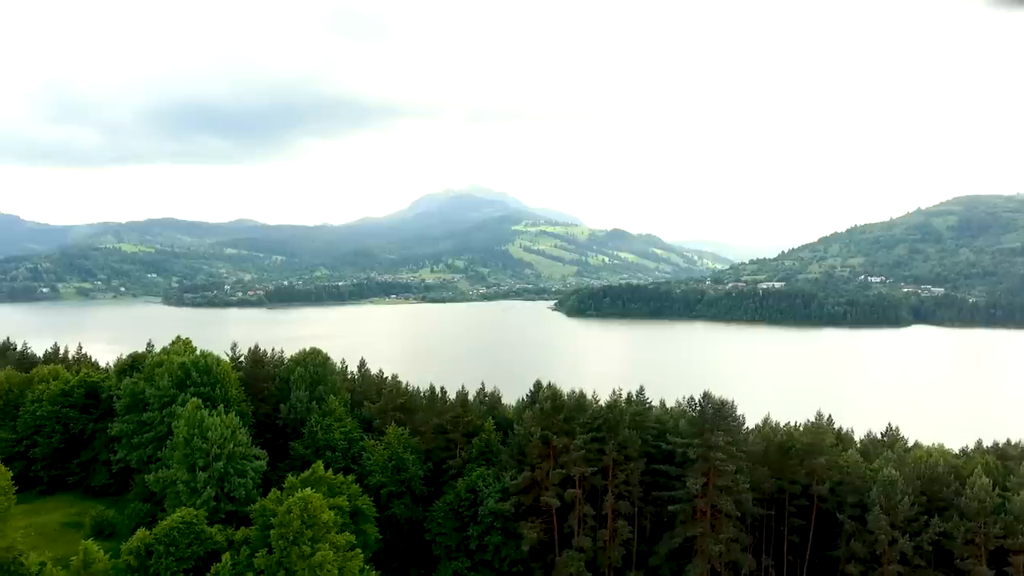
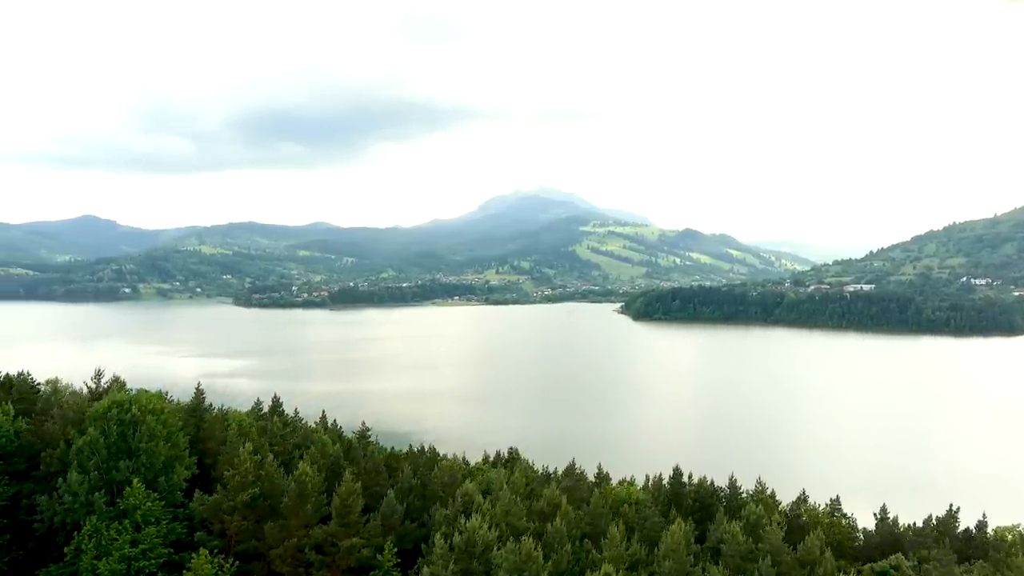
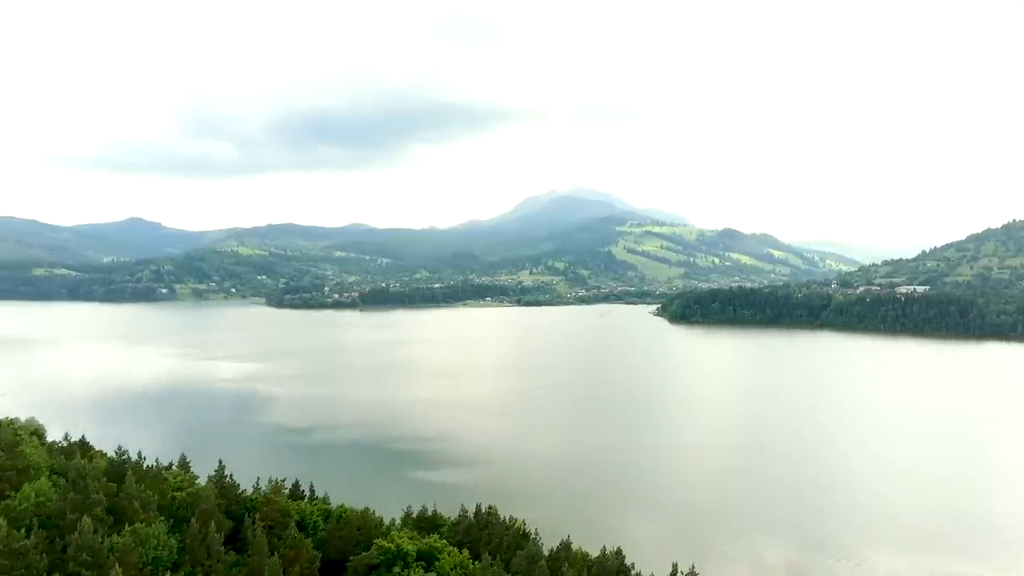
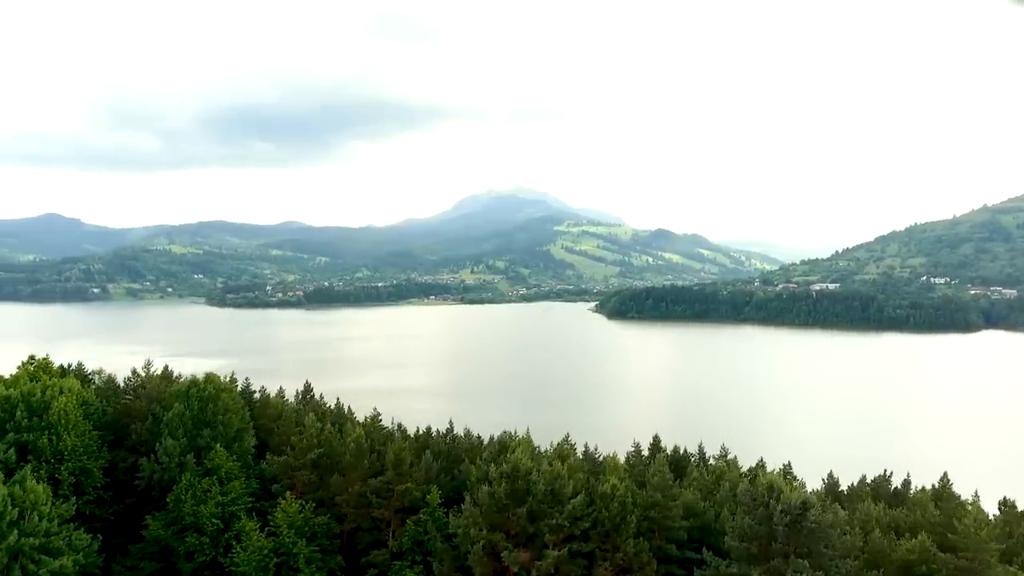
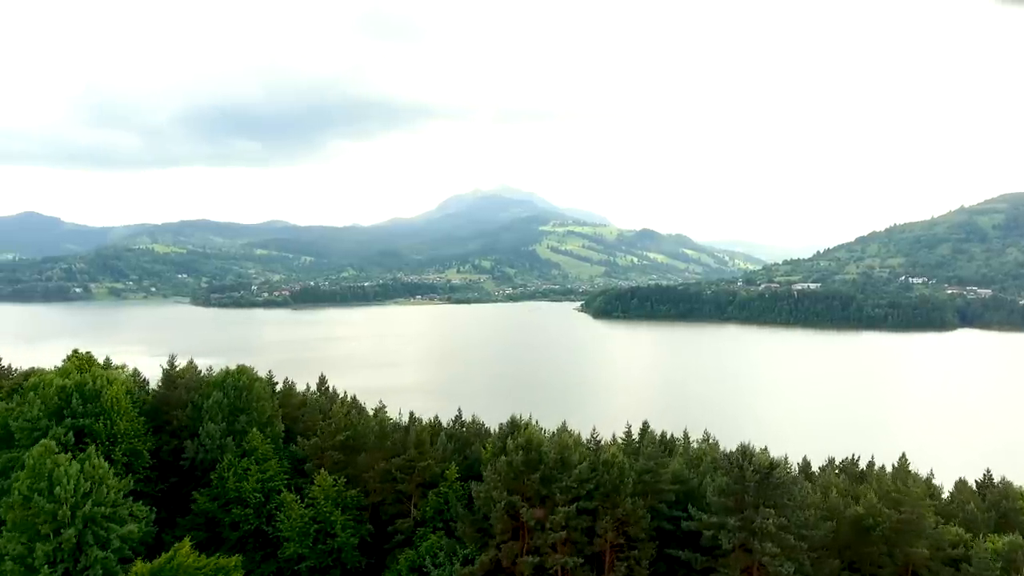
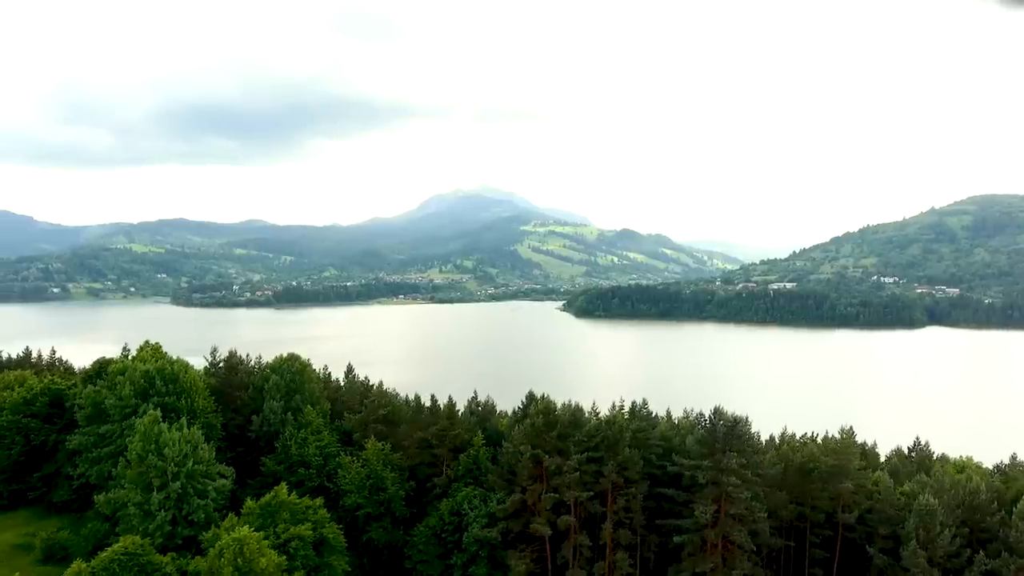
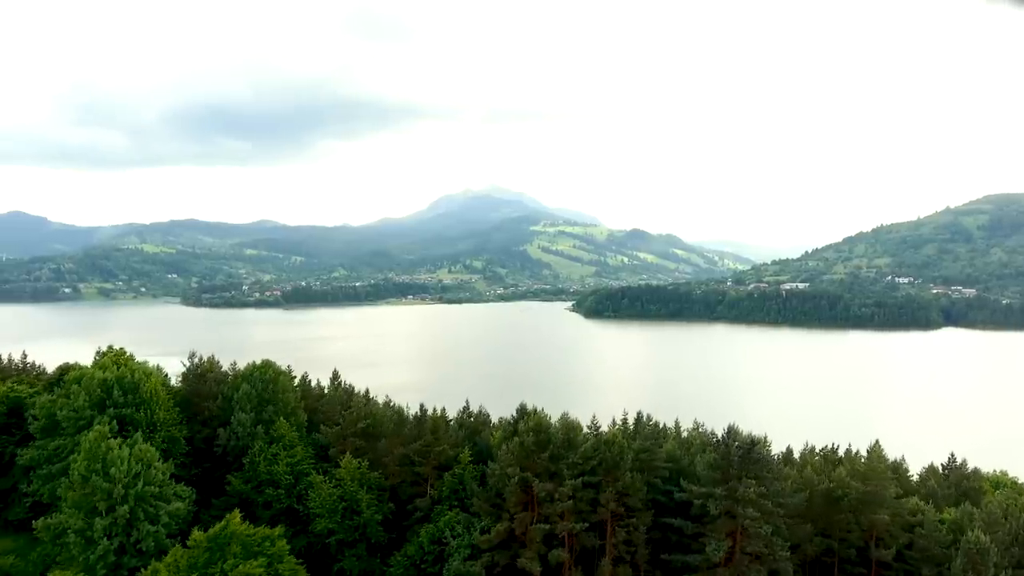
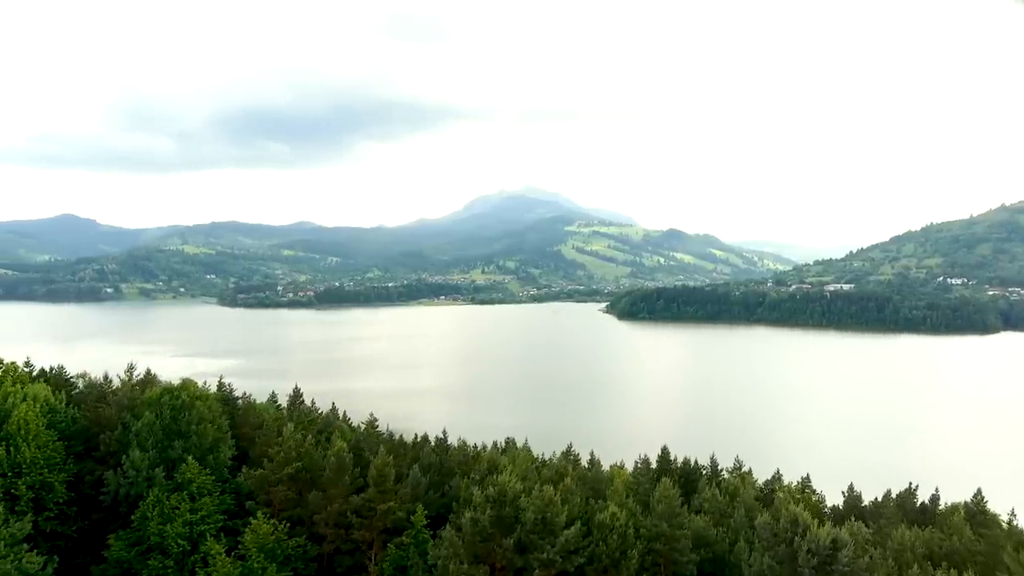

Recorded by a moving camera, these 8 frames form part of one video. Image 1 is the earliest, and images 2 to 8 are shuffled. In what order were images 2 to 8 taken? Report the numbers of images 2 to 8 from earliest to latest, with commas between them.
6, 7, 5, 4, 8, 2, 3
